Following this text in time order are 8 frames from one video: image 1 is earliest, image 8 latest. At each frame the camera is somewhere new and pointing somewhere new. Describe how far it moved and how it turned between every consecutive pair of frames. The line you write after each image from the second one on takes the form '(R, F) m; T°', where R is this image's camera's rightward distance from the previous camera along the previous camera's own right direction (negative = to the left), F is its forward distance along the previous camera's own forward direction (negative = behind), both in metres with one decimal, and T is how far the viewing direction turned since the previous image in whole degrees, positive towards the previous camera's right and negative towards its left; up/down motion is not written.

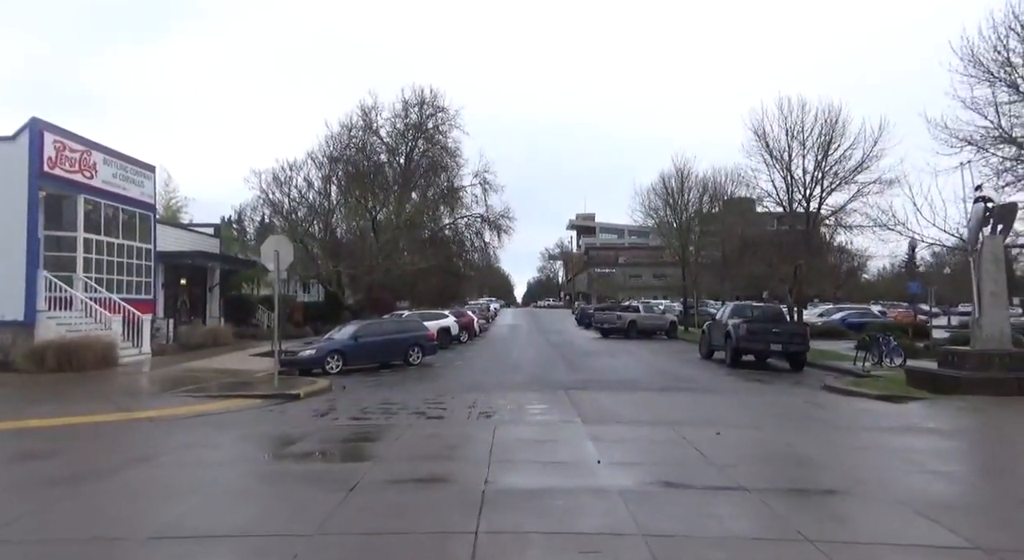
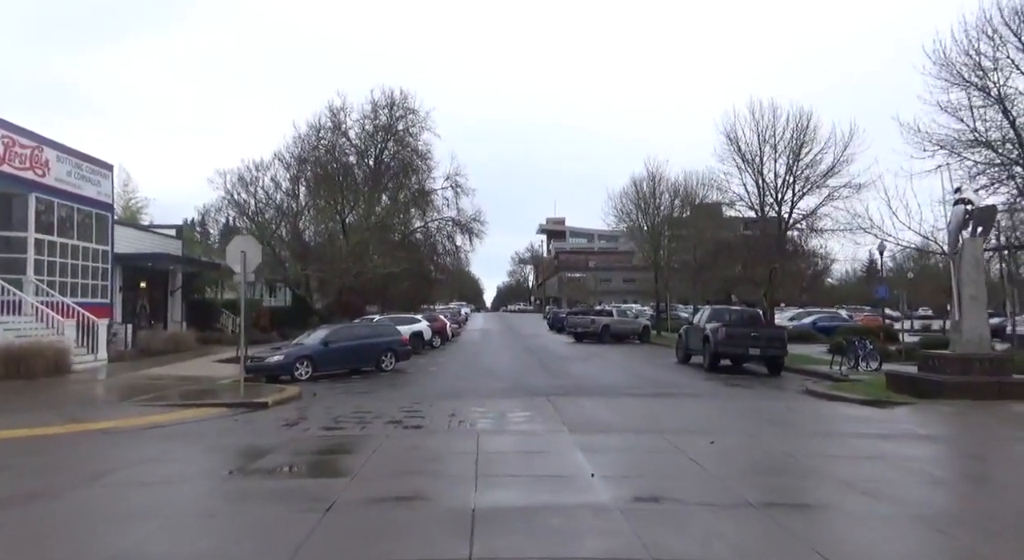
(-0.2, +0.5) m; +3°
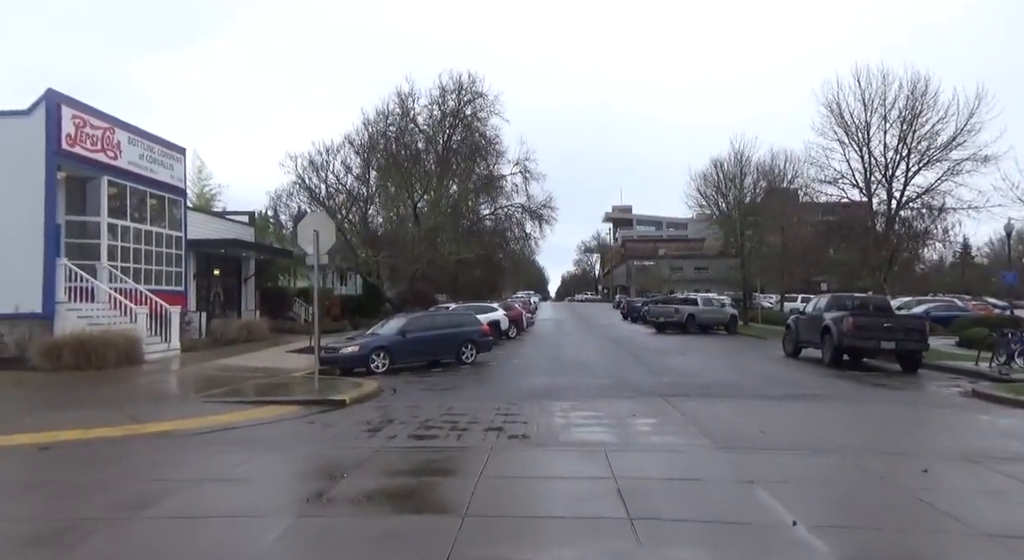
(-0.8, +1.9) m; -5°
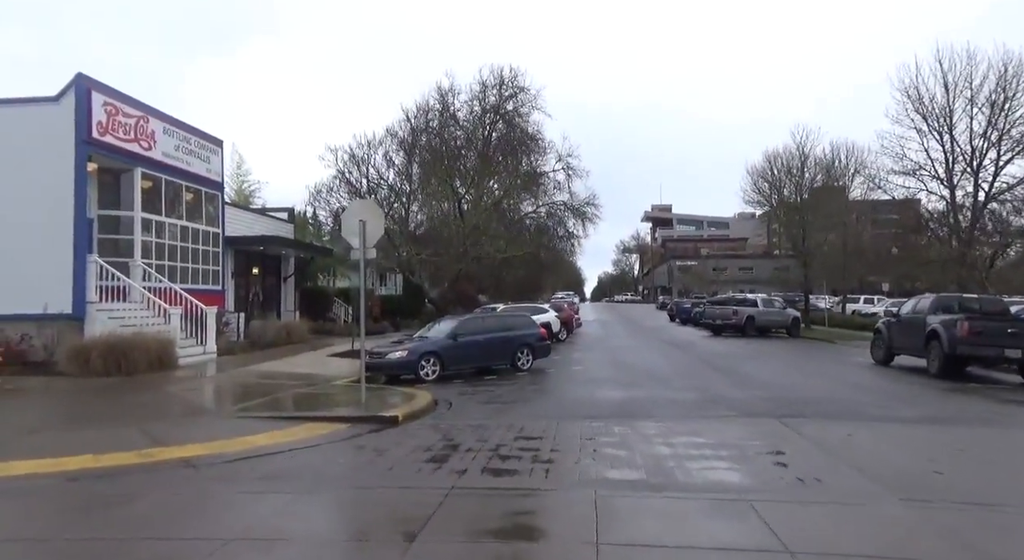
(-0.7, +1.7) m; -3°
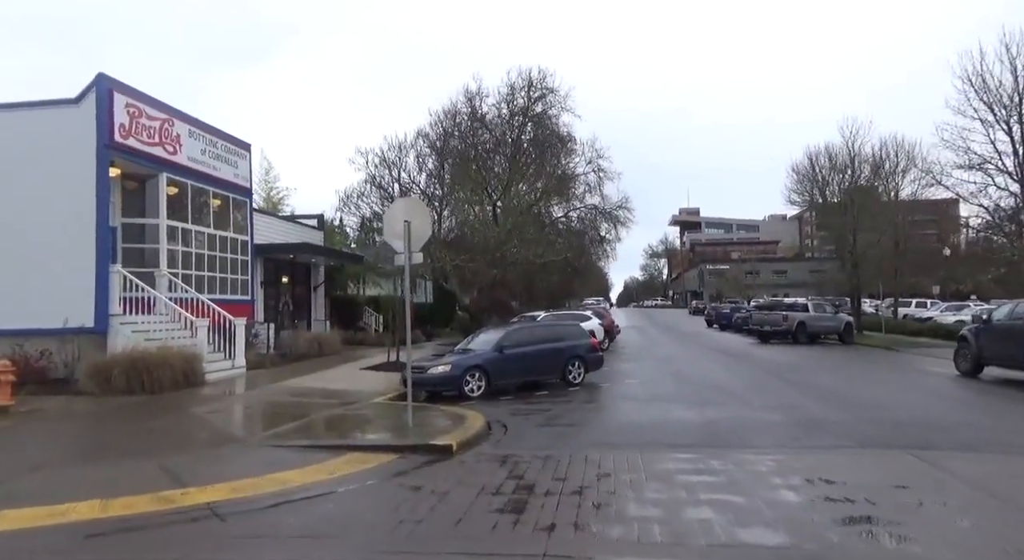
(-0.6, +1.4) m; -2°
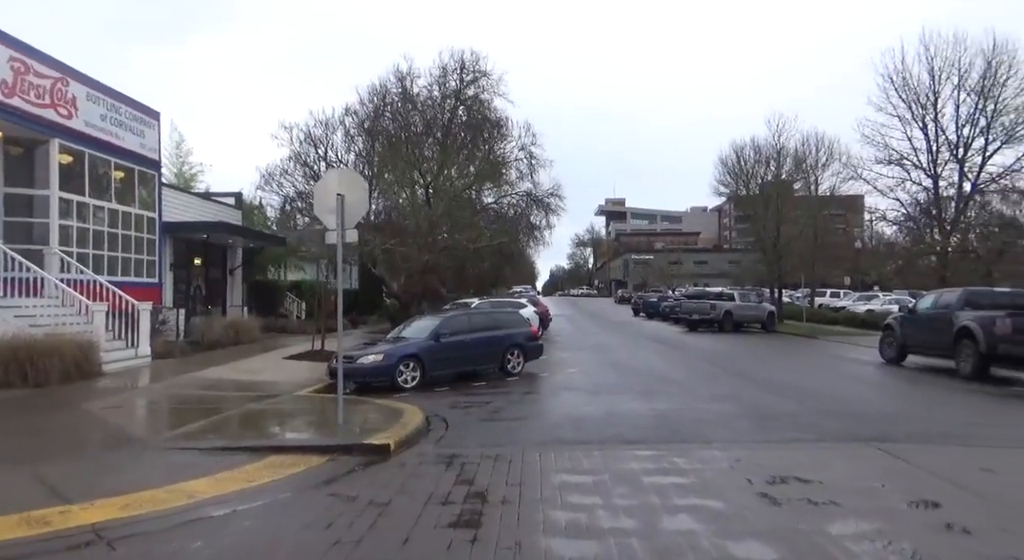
(-0.3, +0.9) m; +6°
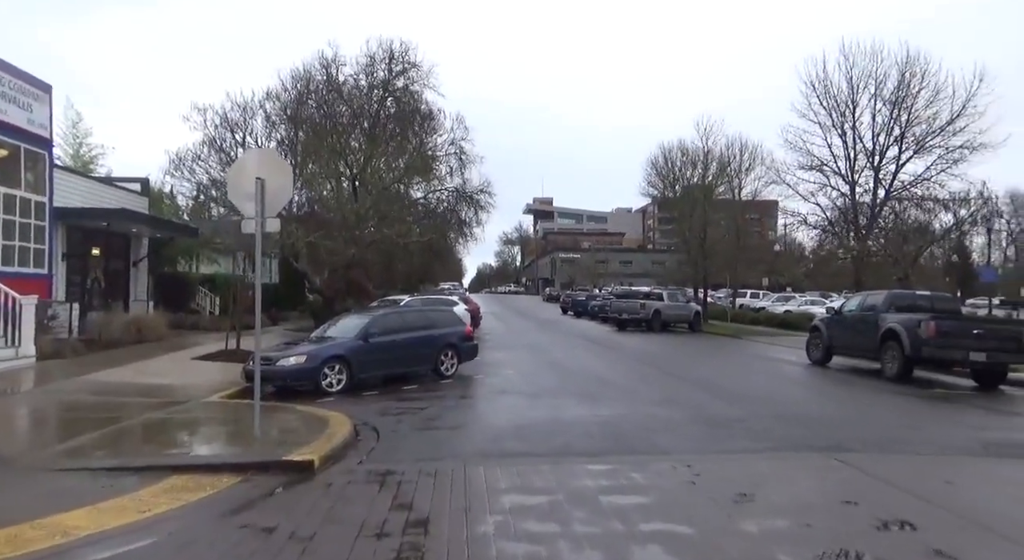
(-0.2, +0.8) m; +6°
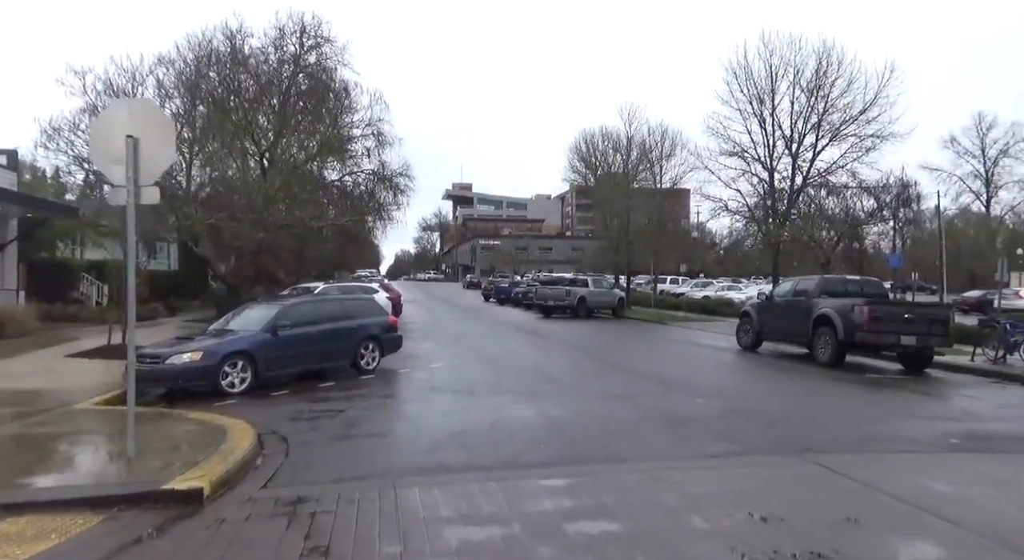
(-0.2, +1.2) m; +7°
